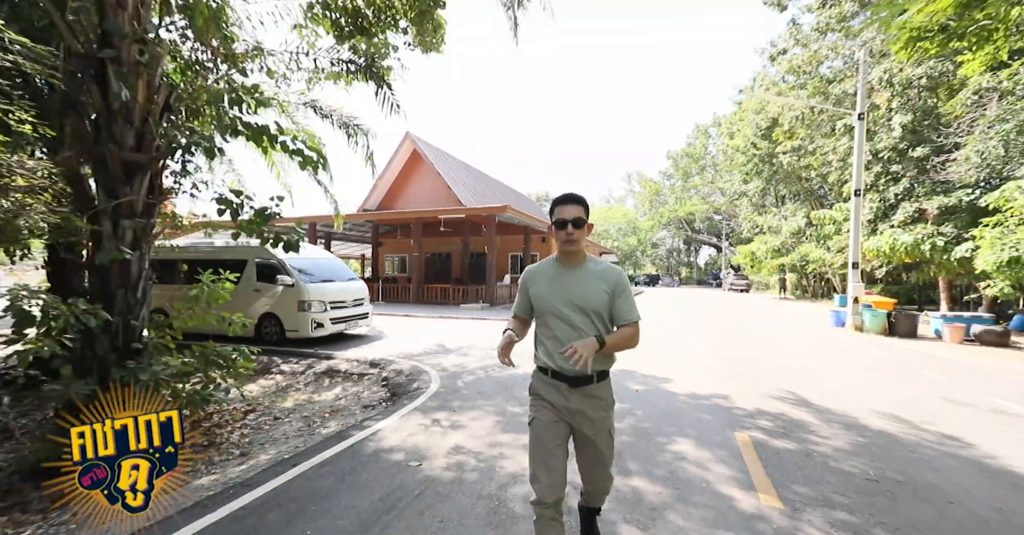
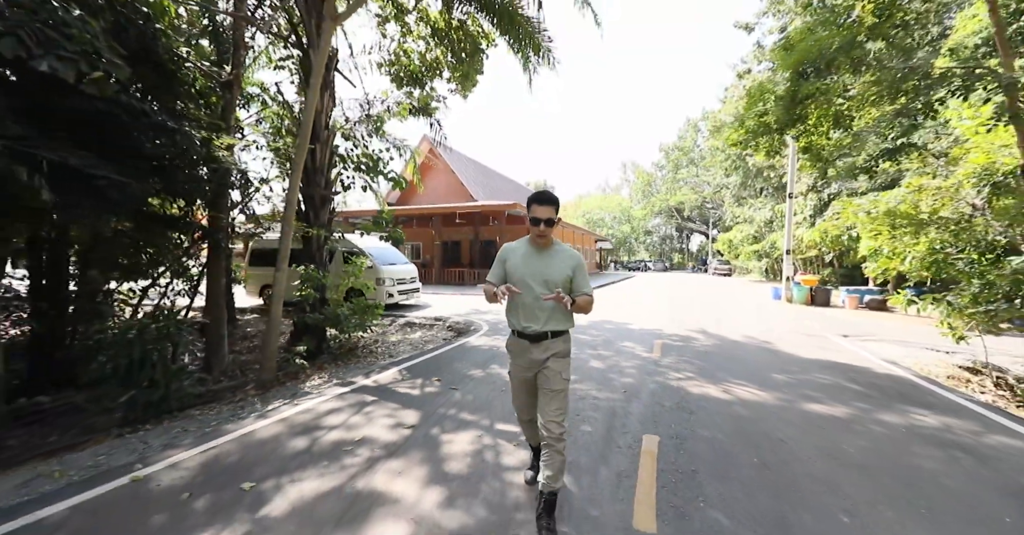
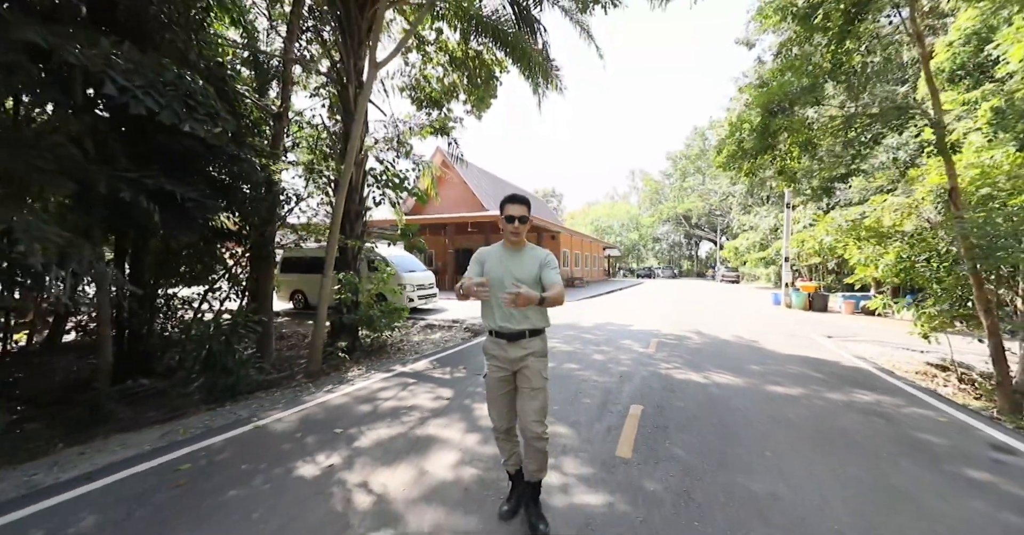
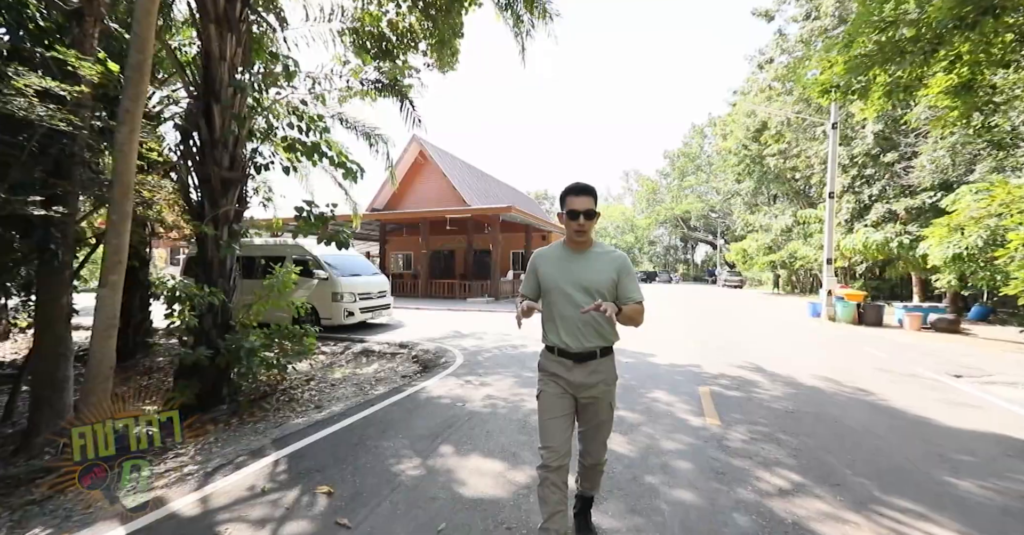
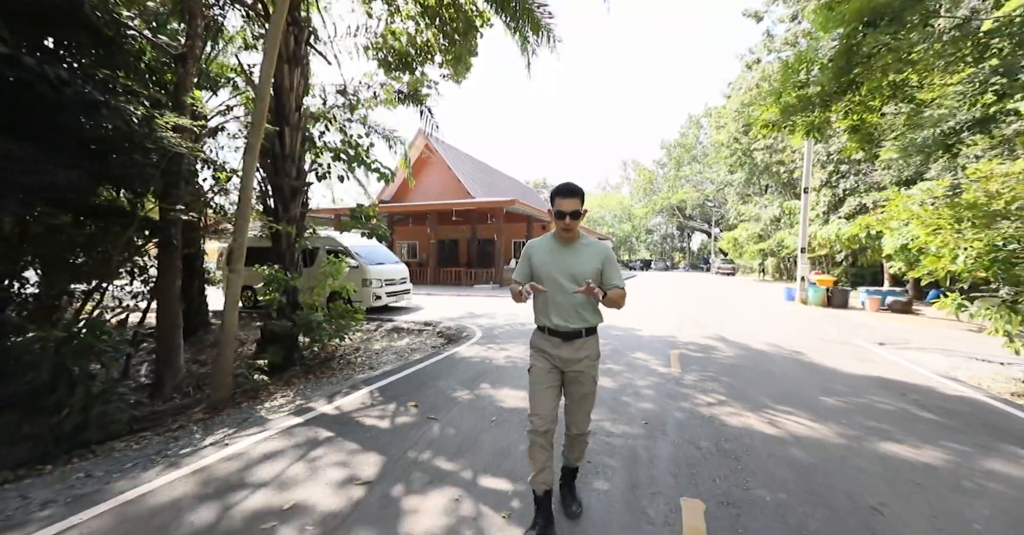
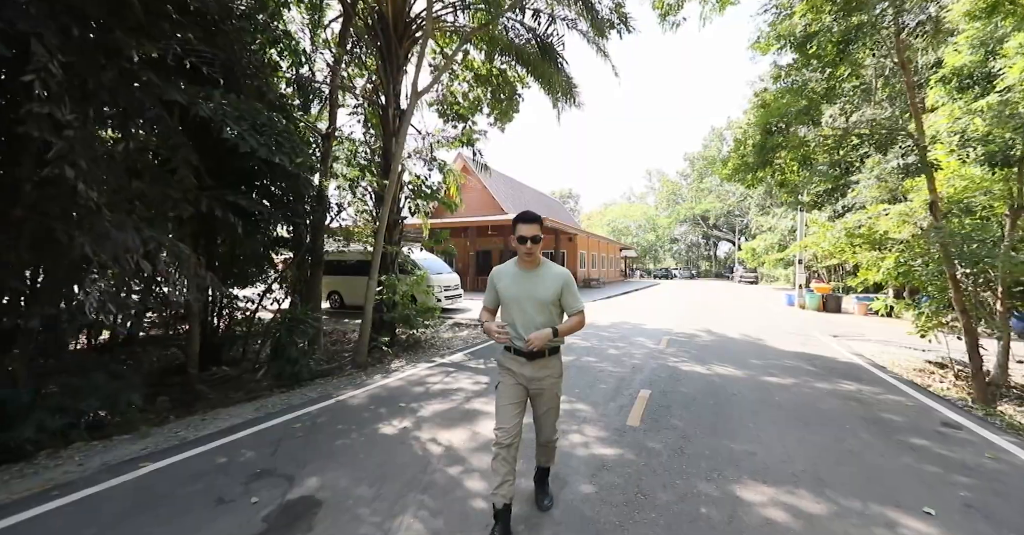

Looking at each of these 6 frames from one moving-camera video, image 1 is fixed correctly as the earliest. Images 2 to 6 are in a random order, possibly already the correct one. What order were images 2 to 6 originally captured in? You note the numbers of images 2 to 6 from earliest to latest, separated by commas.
4, 5, 2, 3, 6
